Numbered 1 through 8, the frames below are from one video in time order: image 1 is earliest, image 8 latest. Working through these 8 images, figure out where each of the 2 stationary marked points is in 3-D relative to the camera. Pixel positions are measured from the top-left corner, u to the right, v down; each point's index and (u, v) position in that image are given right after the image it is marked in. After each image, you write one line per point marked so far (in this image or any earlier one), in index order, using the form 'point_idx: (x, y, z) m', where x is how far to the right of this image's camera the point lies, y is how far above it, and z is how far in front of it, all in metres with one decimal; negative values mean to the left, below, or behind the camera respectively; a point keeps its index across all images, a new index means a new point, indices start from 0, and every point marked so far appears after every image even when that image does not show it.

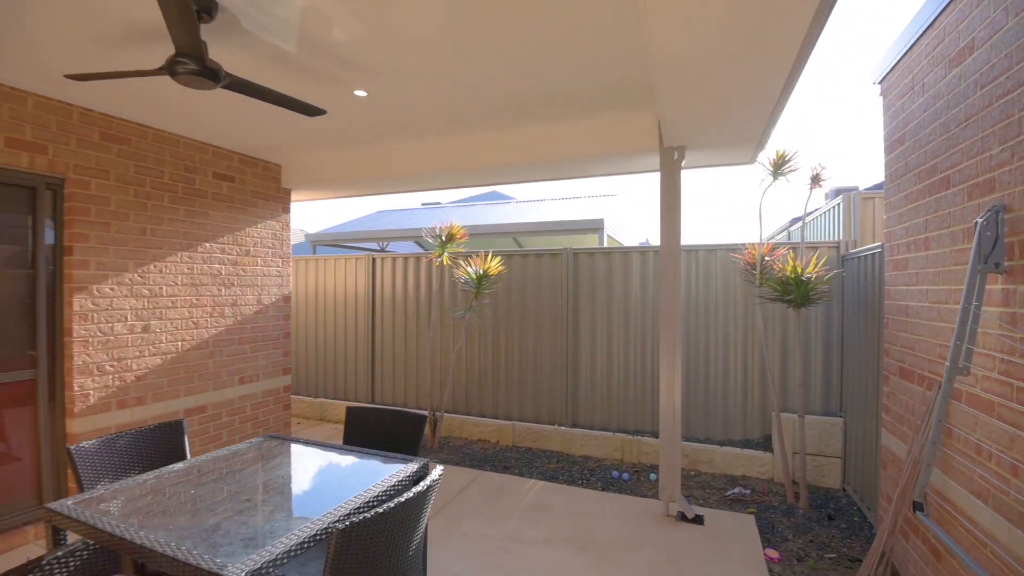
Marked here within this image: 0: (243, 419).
0: (-2.3, -1.1, +4.0) m
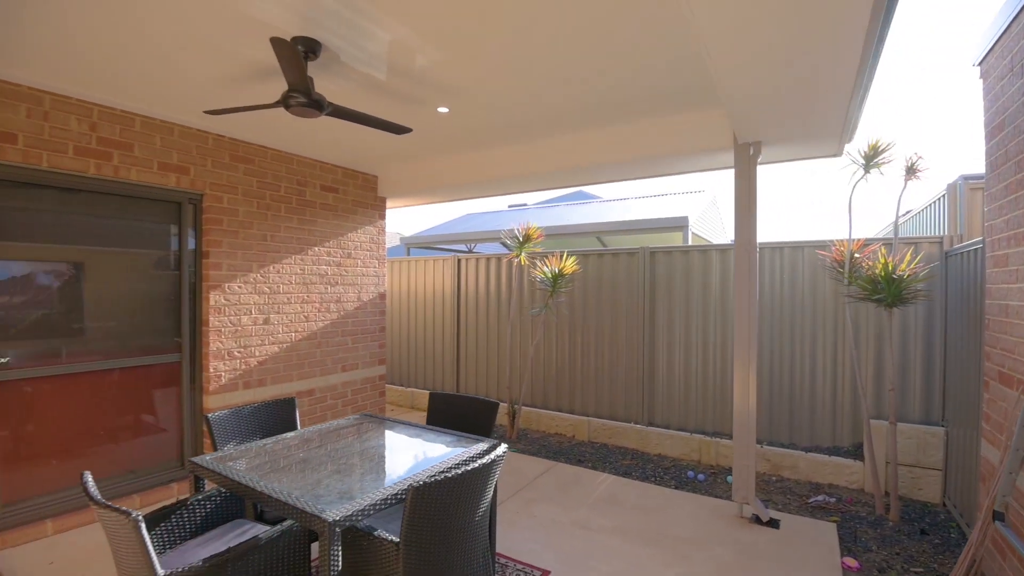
0: (-1.6, -1.1, +4.5) m
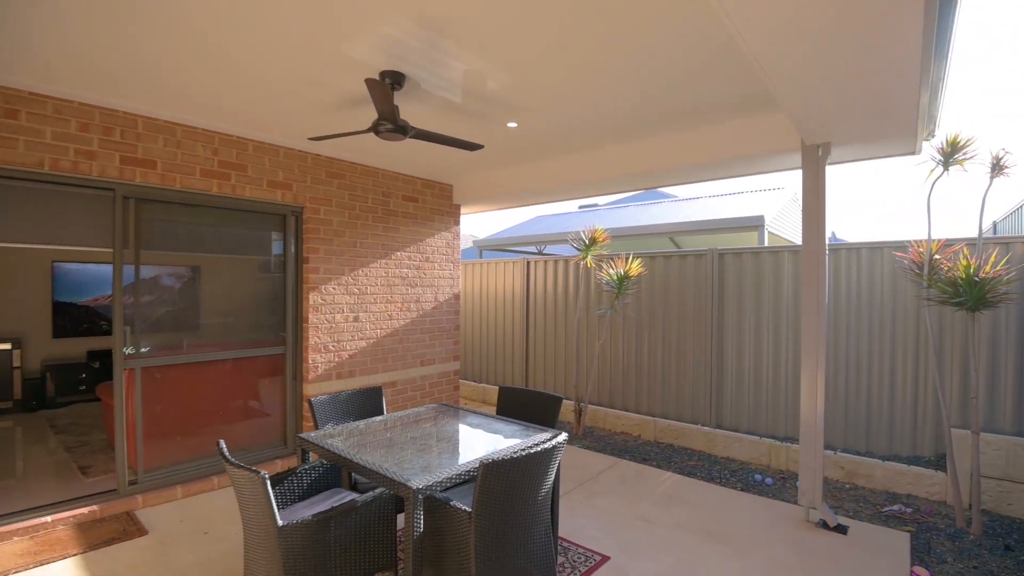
0: (-0.9, -1.1, +4.9) m
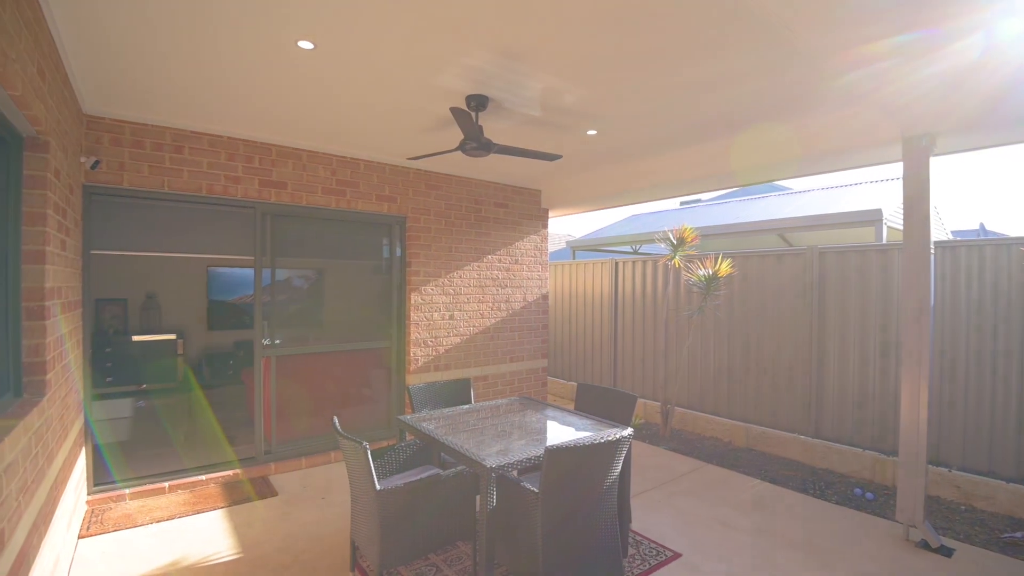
0: (0.0, -1.1, +5.2) m
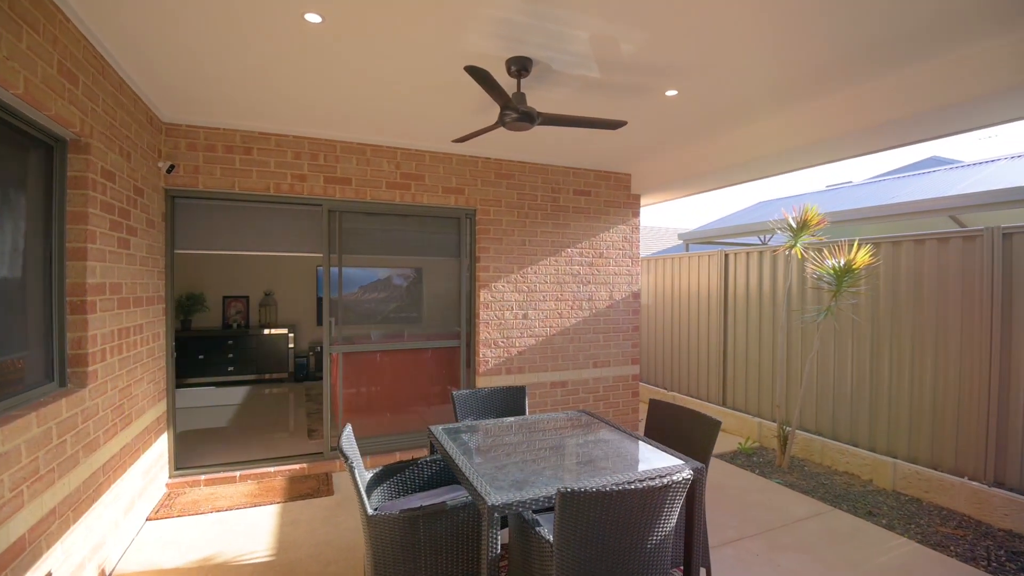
0: (+0.8, -1.1, +4.7) m
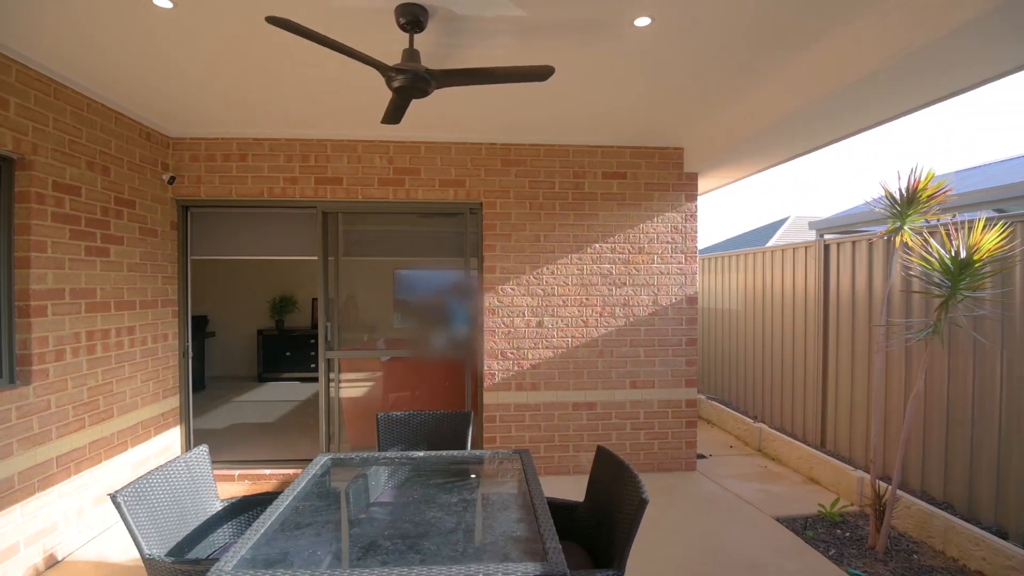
0: (+1.0, -1.1, +3.9) m
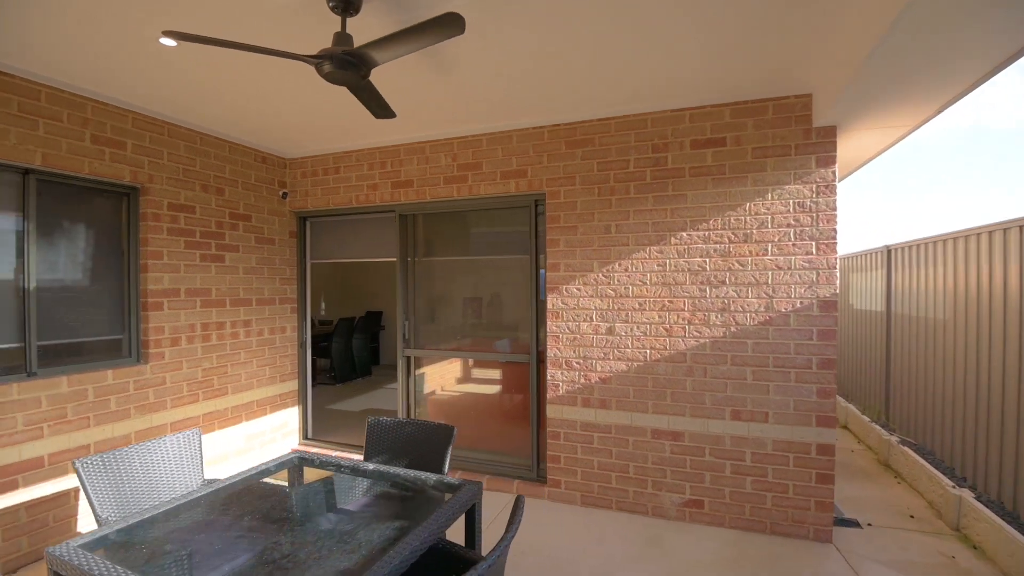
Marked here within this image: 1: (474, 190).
0: (+1.4, -1.1, +2.9) m
1: (-0.3, +0.7, +3.5) m
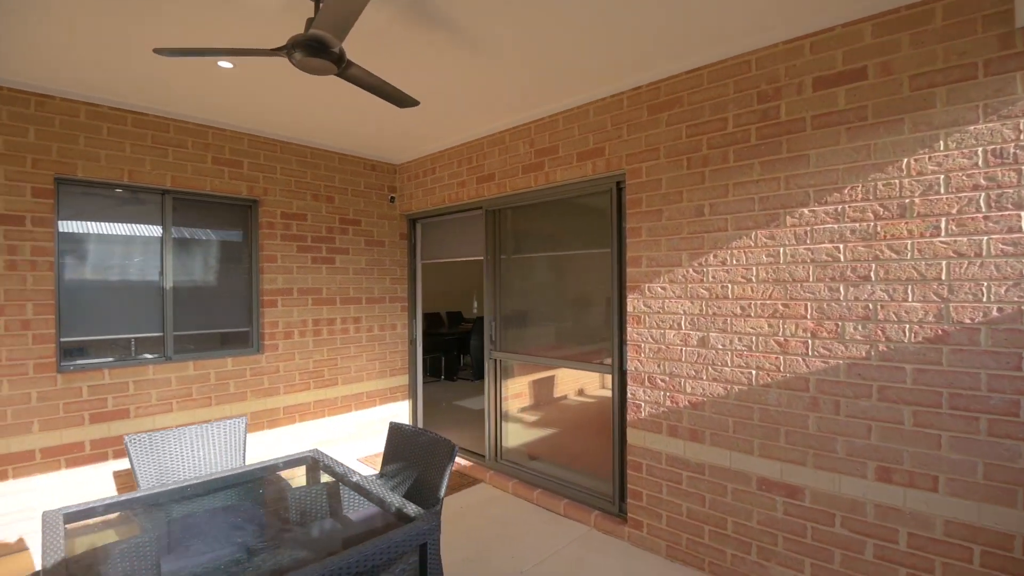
0: (+1.6, -1.1, +2.0) m
1: (+0.3, +0.7, +3.1) m
